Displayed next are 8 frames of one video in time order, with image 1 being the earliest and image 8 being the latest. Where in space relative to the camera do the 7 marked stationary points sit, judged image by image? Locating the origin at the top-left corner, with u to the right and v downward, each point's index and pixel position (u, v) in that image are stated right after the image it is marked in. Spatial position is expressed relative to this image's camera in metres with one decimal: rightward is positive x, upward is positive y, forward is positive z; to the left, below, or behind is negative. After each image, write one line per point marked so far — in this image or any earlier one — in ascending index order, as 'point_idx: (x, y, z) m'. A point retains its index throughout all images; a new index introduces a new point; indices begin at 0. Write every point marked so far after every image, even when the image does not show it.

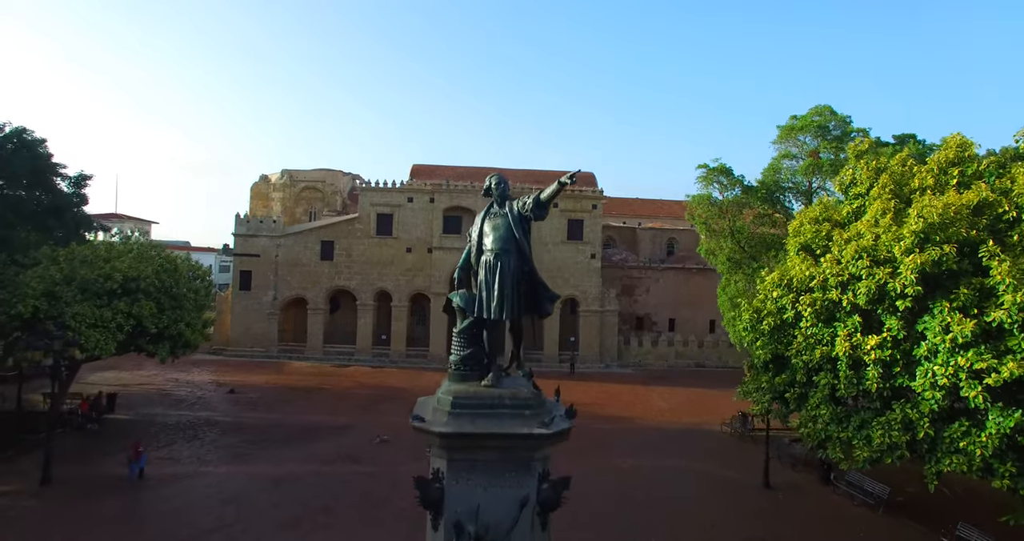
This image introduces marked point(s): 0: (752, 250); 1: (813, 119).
0: (+6.4, +0.5, +19.4) m
1: (+8.3, +4.0, +19.6) m
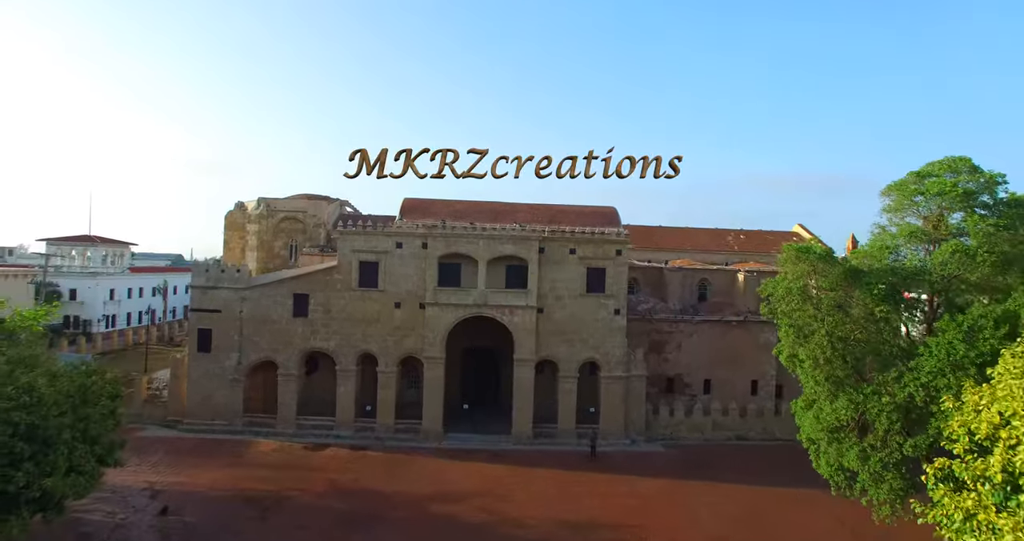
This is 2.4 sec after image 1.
0: (+6.7, -1.8, +13.9) m
1: (+8.5, +1.7, +14.1) m
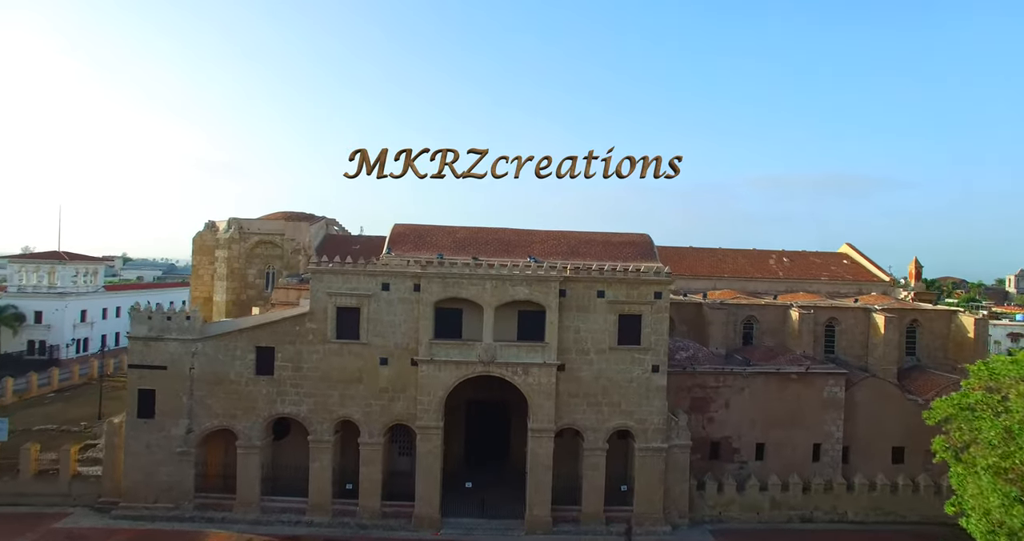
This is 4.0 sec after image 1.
0: (+7.0, -3.3, +8.4) m
1: (+8.9, +0.2, +8.5) m
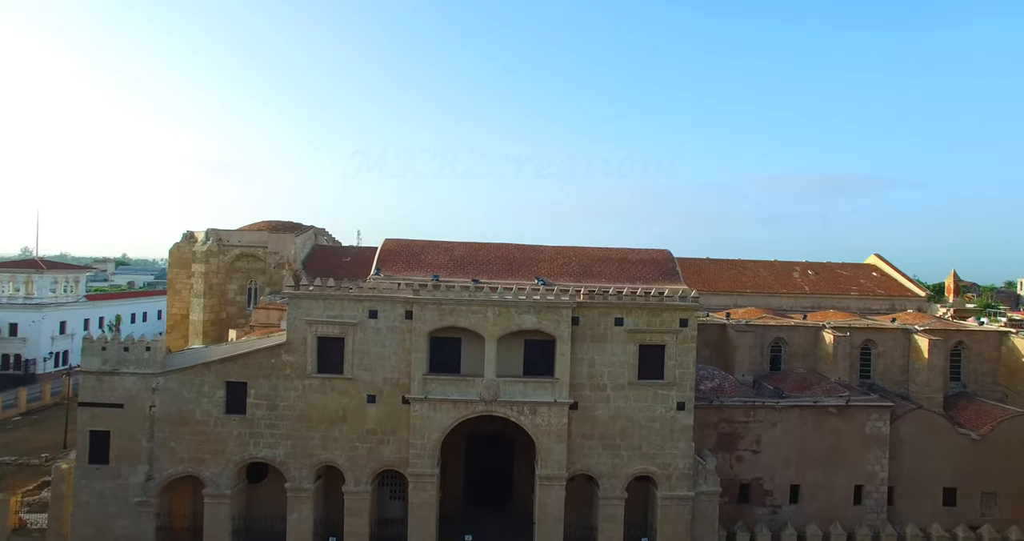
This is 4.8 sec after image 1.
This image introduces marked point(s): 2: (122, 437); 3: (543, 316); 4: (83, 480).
0: (+7.2, -3.9, +5.5) m
1: (+9.0, -0.4, +5.7) m
2: (-10.8, -4.6, +20.0) m
3: (+0.8, -1.2, +19.7) m
4: (-11.9, -5.8, +20.1) m
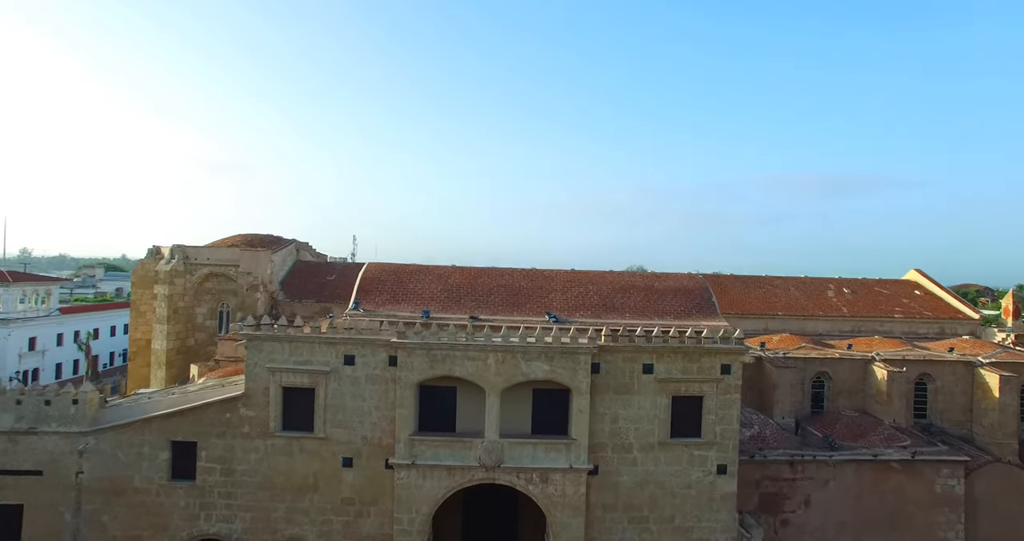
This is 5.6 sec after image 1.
0: (+7.3, -4.8, +2.0) m
1: (+9.2, -1.3, +2.1) m
2: (-10.6, -5.4, +16.5) m
3: (+1.0, -2.1, +16.2) m
4: (-11.7, -6.6, +16.6) m
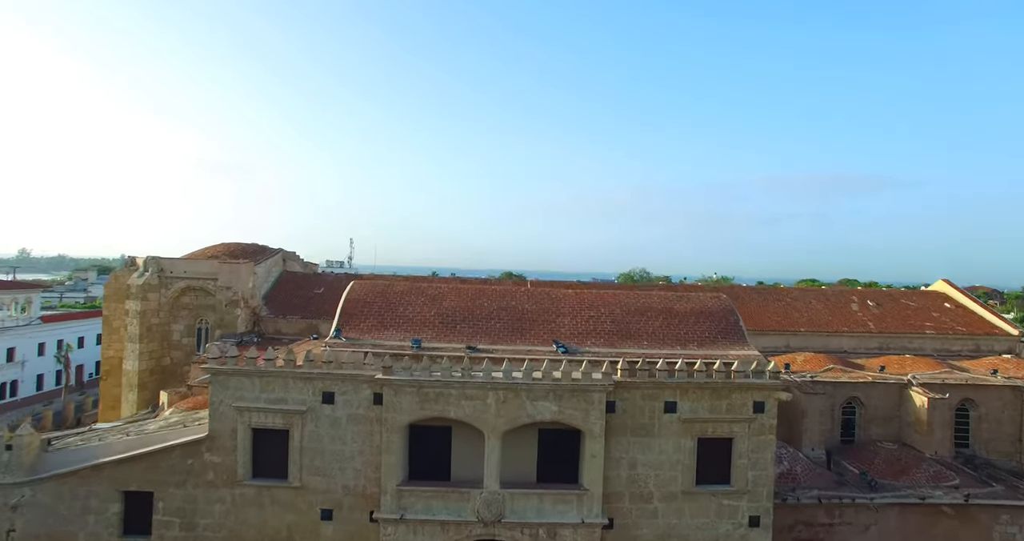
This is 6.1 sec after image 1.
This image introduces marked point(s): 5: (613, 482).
0: (+7.4, -5.3, -0.1) m
1: (+9.2, -1.8, 0.0) m
2: (-10.6, -5.9, +14.3) m
3: (+1.0, -2.6, +14.1) m
4: (-11.6, -7.1, +14.5) m
5: (+2.0, -4.2, +14.5) m
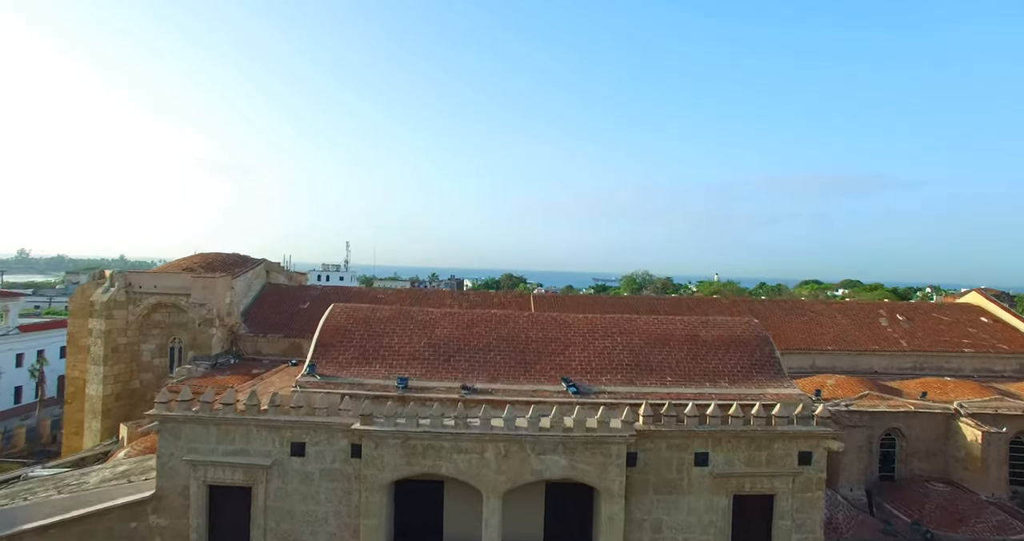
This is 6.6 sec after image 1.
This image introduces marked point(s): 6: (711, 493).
0: (+7.4, -5.7, -2.4) m
1: (+9.3, -2.2, -2.2) m
2: (-10.5, -6.4, +12.1) m
3: (+1.1, -3.0, +11.8) m
4: (-11.6, -7.6, +12.2) m
5: (+2.1, -4.7, +12.3) m
6: (+3.4, -3.8, +12.4) m
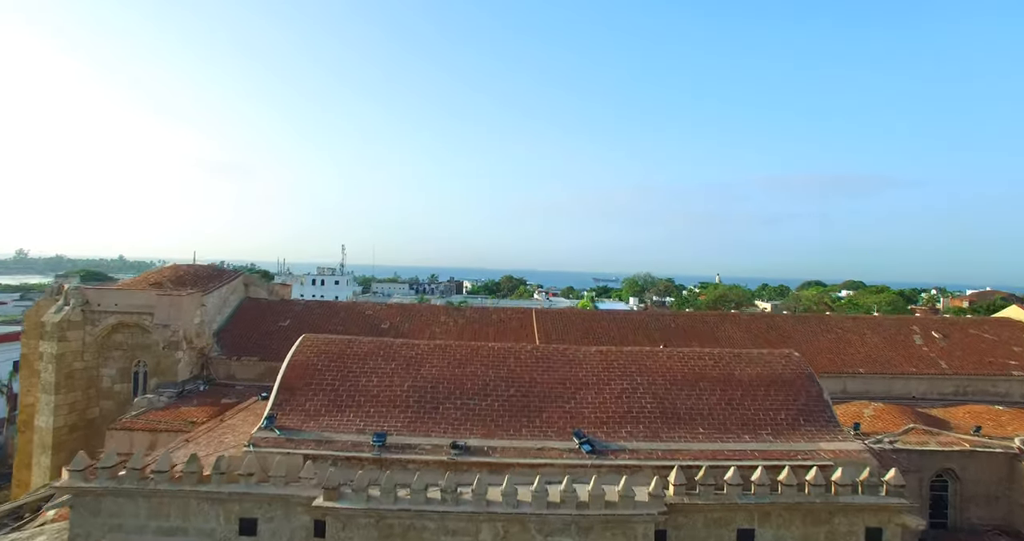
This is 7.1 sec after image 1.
0: (+7.5, -6.2, -4.7) m
1: (+9.3, -2.7, -4.6) m
2: (-10.5, -6.9, +9.8) m
3: (+1.1, -3.5, +9.5) m
4: (-11.6, -8.1, +9.9) m
5: (+2.1, -5.2, +9.9) m
6: (+3.4, -4.3, +10.0) m
